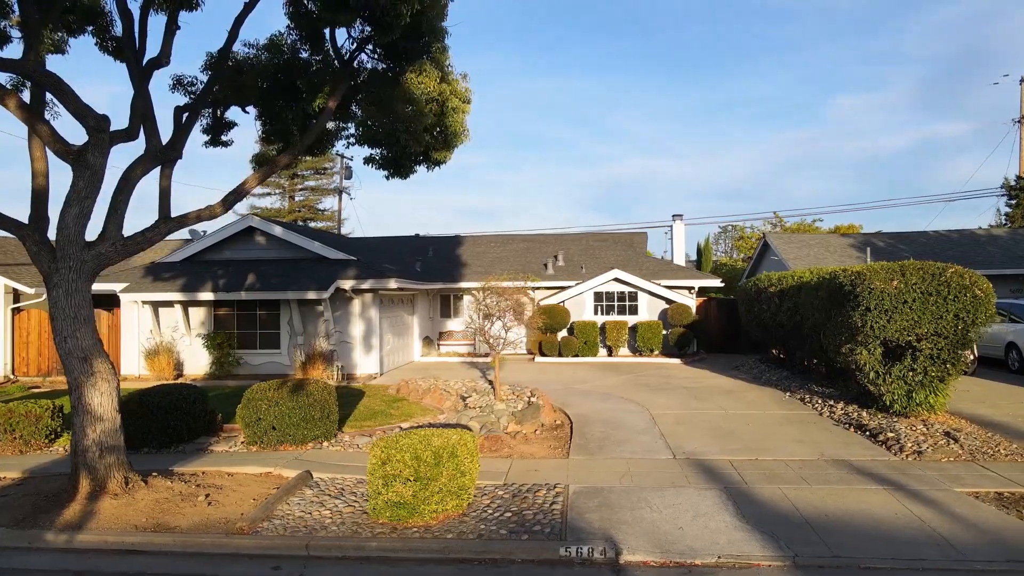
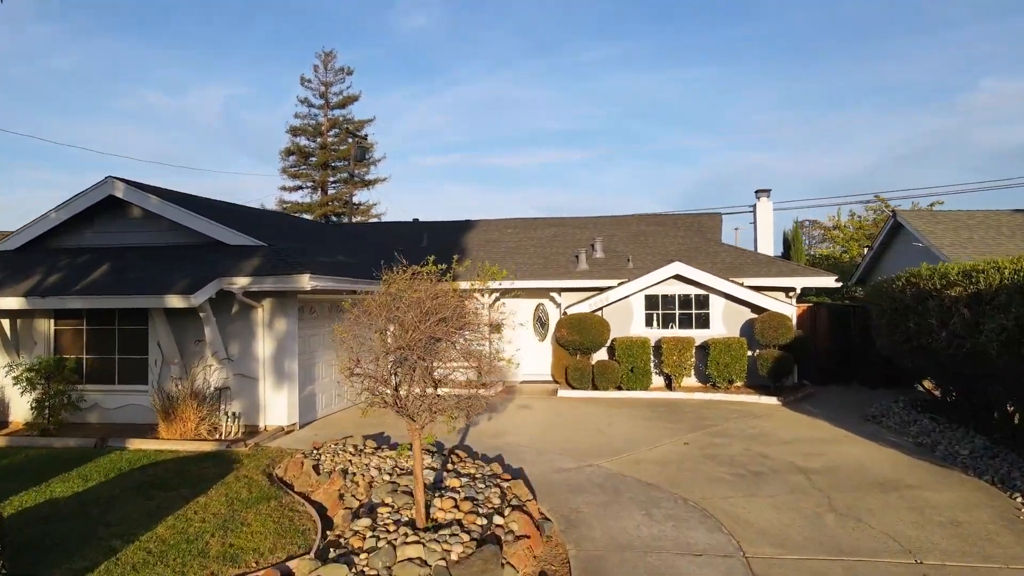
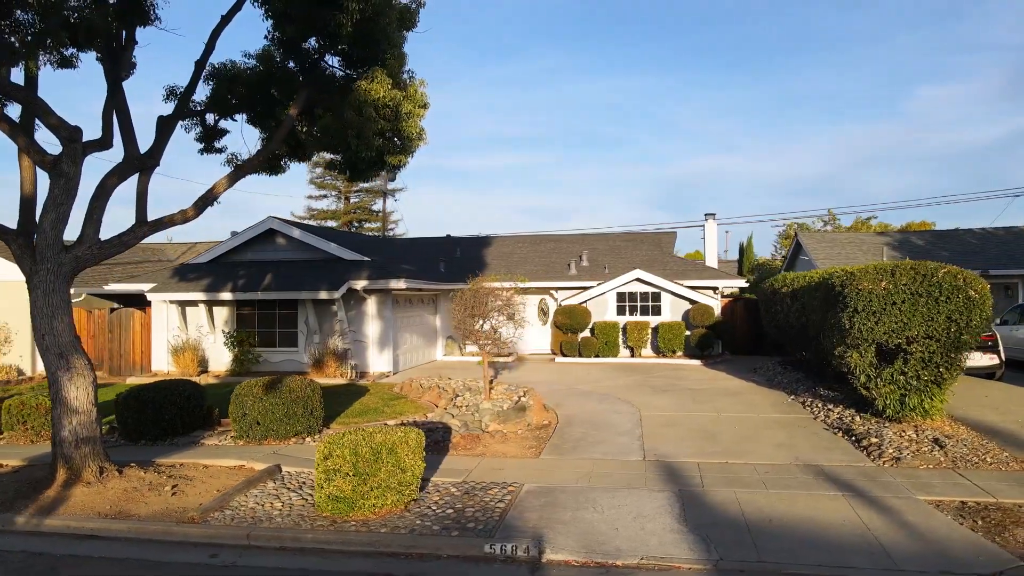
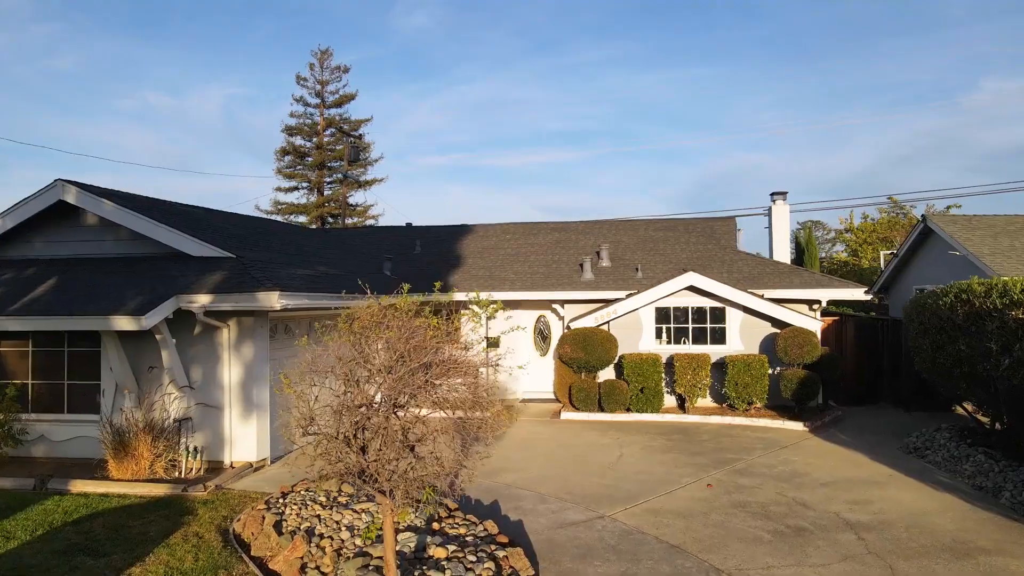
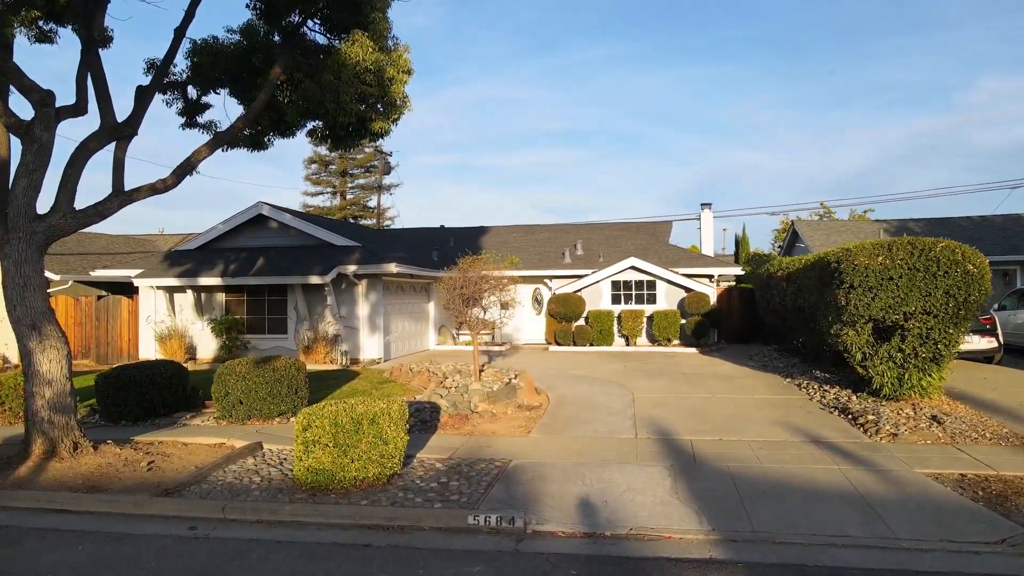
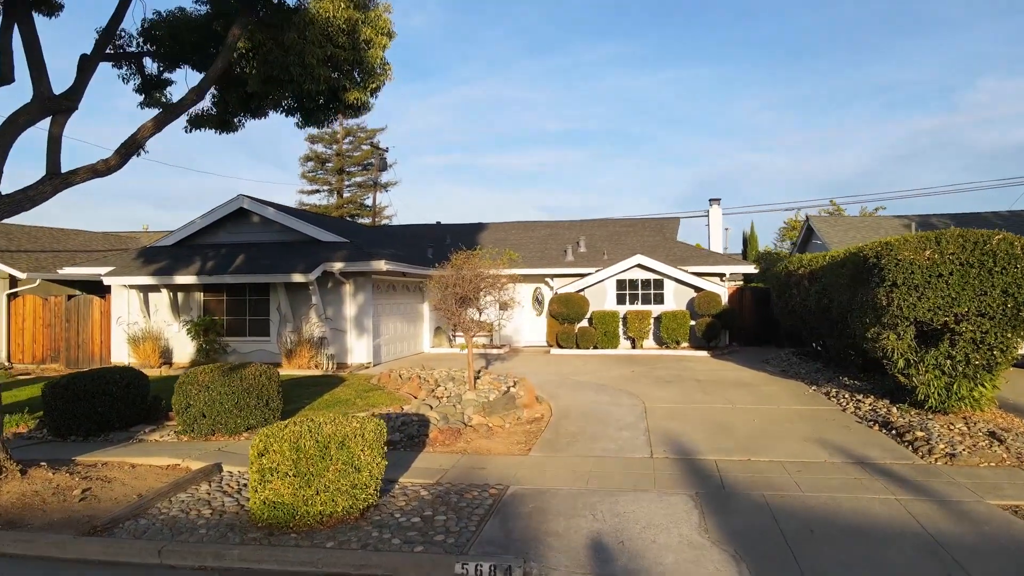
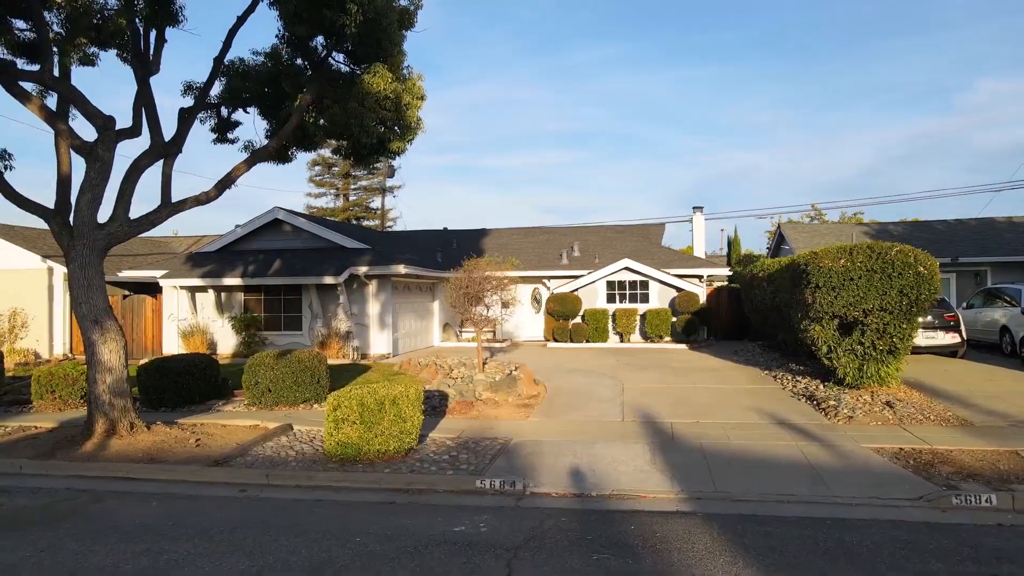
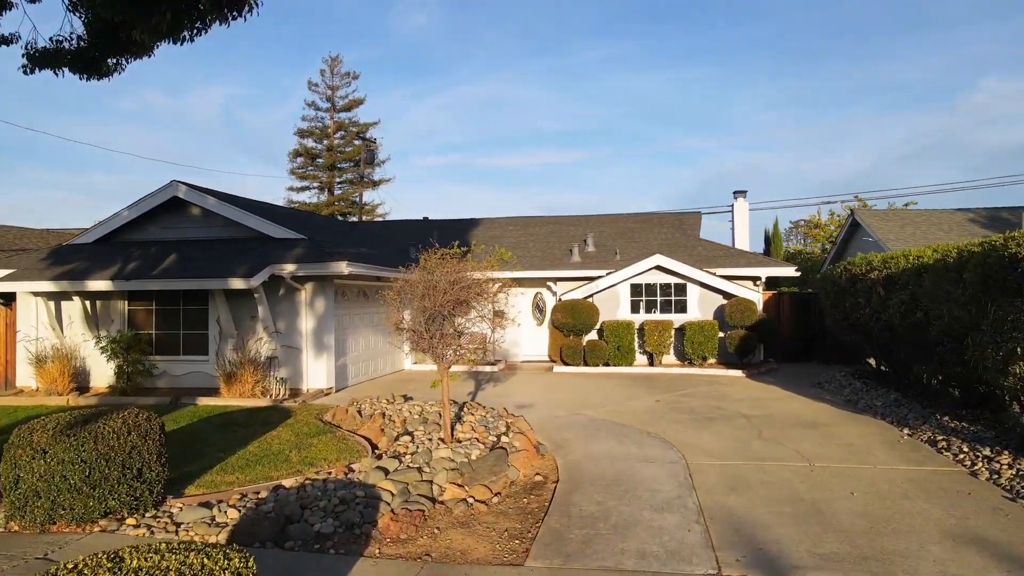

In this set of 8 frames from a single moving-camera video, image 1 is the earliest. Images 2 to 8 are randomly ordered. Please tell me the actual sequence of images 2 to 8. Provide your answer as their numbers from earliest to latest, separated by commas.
3, 7, 5, 6, 8, 2, 4
